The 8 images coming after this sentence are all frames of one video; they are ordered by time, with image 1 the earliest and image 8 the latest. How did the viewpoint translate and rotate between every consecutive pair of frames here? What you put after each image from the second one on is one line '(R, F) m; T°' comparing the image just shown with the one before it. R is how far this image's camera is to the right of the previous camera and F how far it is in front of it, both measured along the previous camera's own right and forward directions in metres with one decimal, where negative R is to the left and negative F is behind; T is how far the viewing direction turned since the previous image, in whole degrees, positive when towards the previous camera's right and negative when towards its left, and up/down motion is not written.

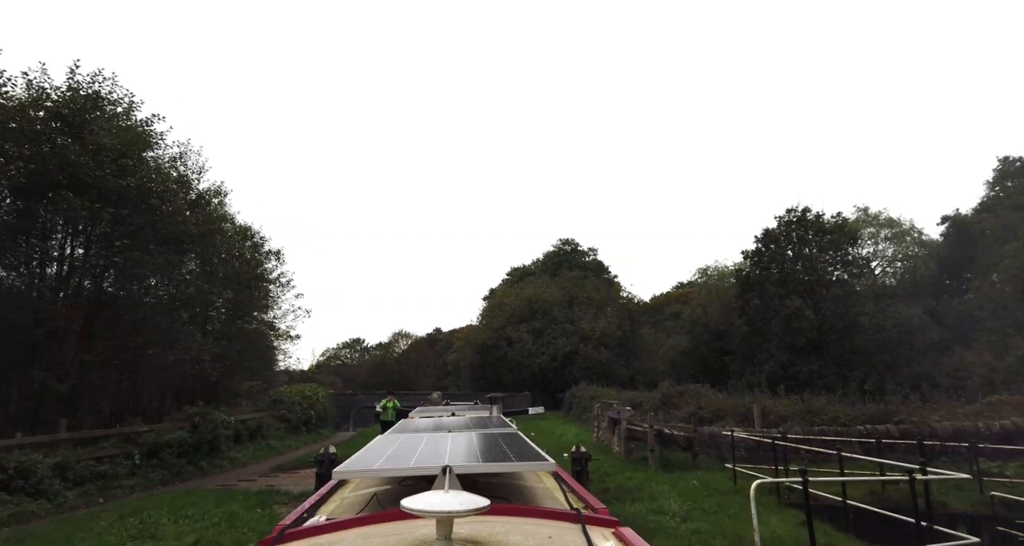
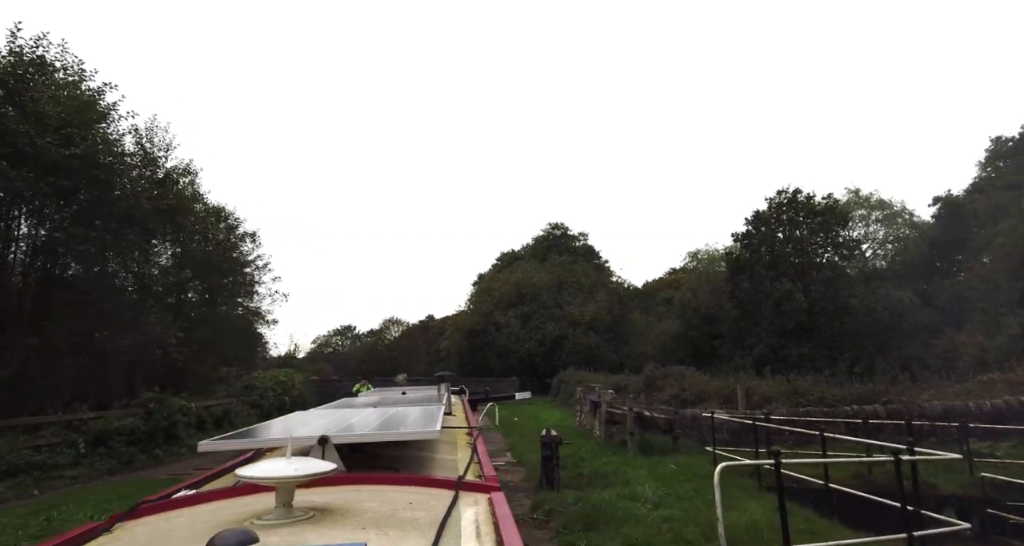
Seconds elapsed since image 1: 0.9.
(+0.4, +0.6) m; +1°
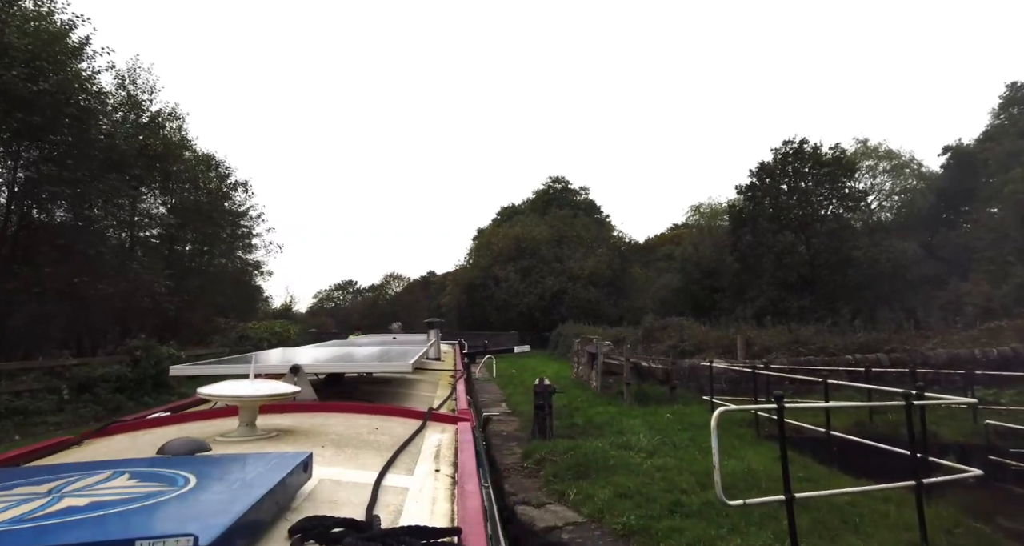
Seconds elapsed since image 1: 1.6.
(+0.1, +0.4) m; 0°
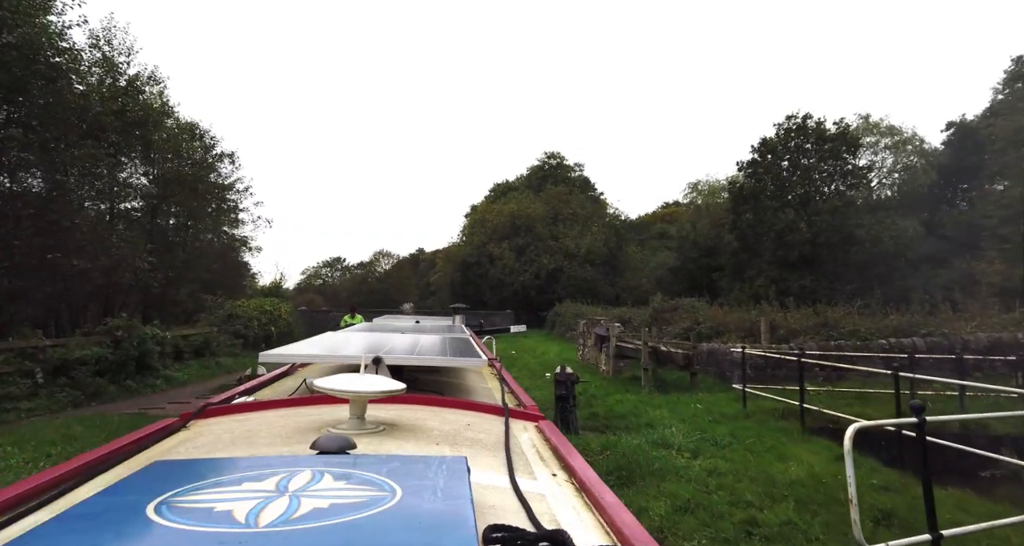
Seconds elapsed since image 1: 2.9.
(-0.4, +0.7) m; +1°
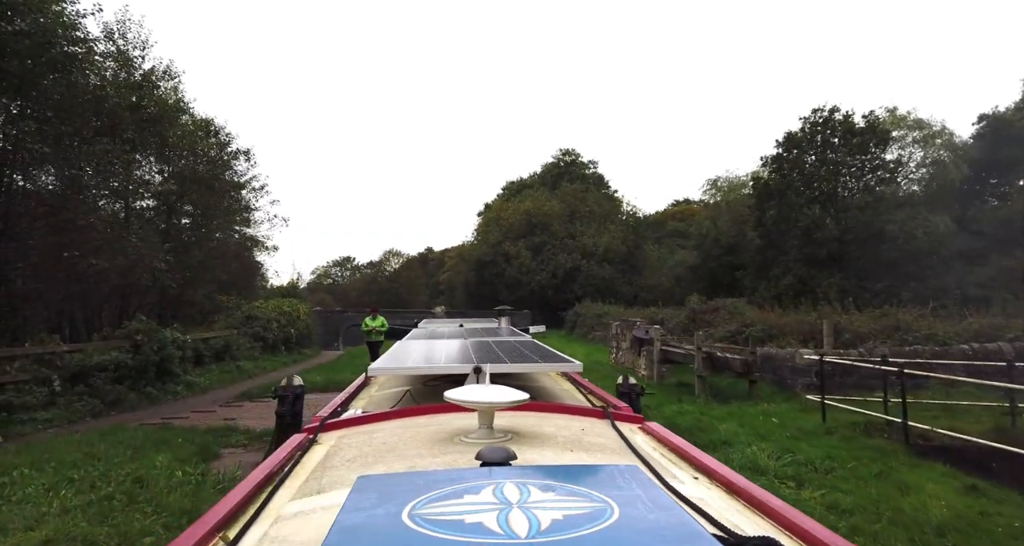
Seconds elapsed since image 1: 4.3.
(-0.6, +0.6) m; -1°
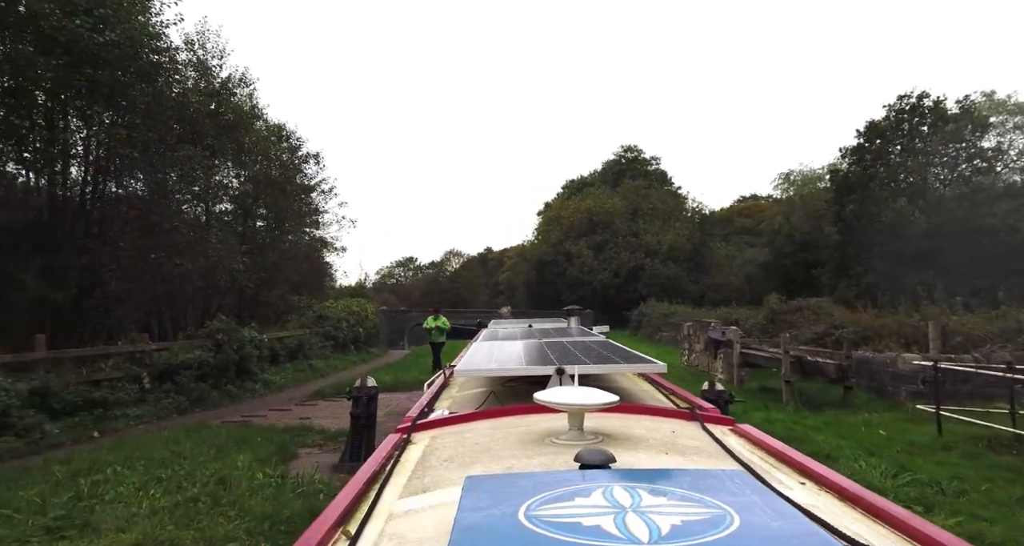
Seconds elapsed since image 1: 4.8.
(-0.2, +0.2) m; -6°
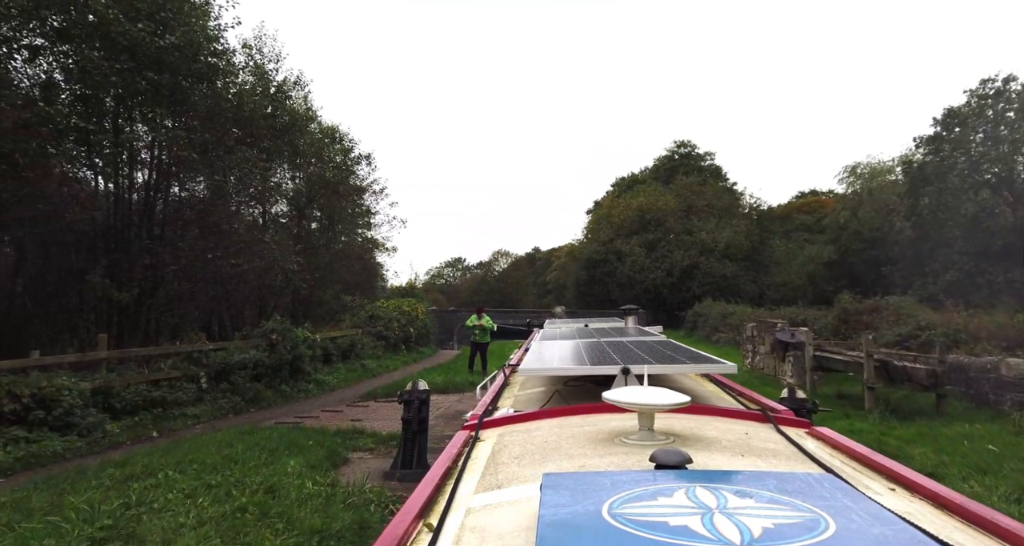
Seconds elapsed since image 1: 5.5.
(-0.1, +0.4) m; -5°
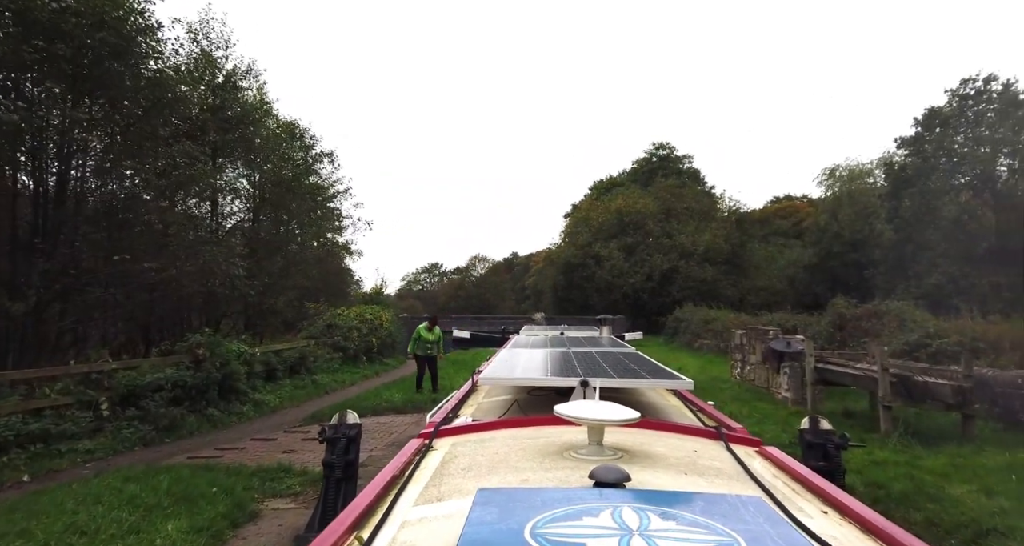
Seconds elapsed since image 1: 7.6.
(+0.2, +1.2) m; +2°
